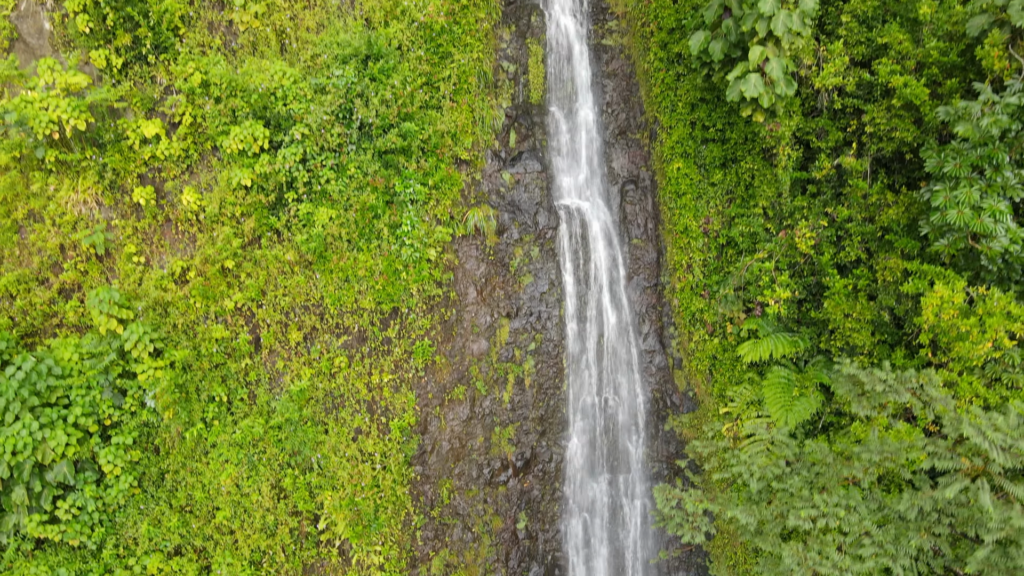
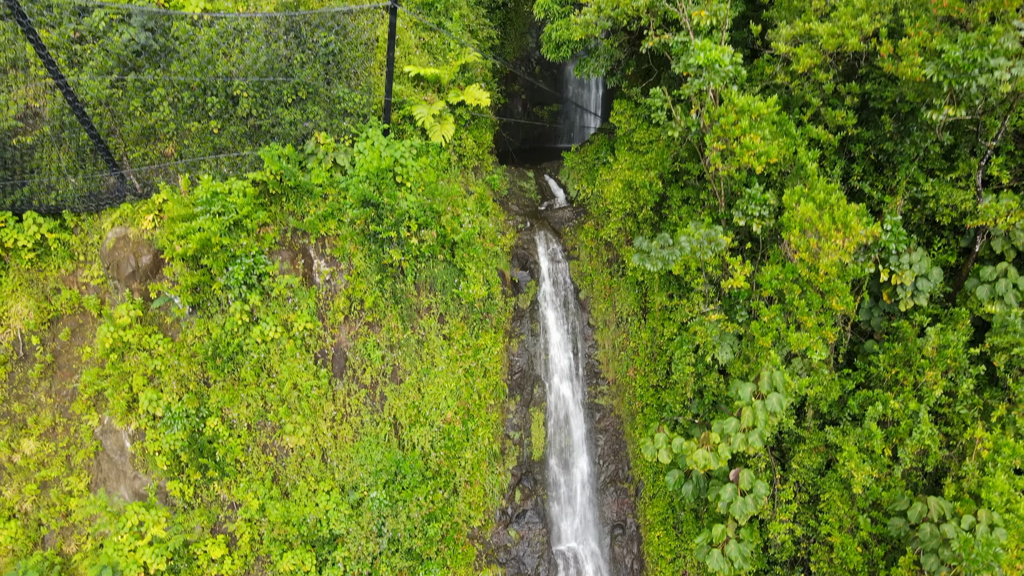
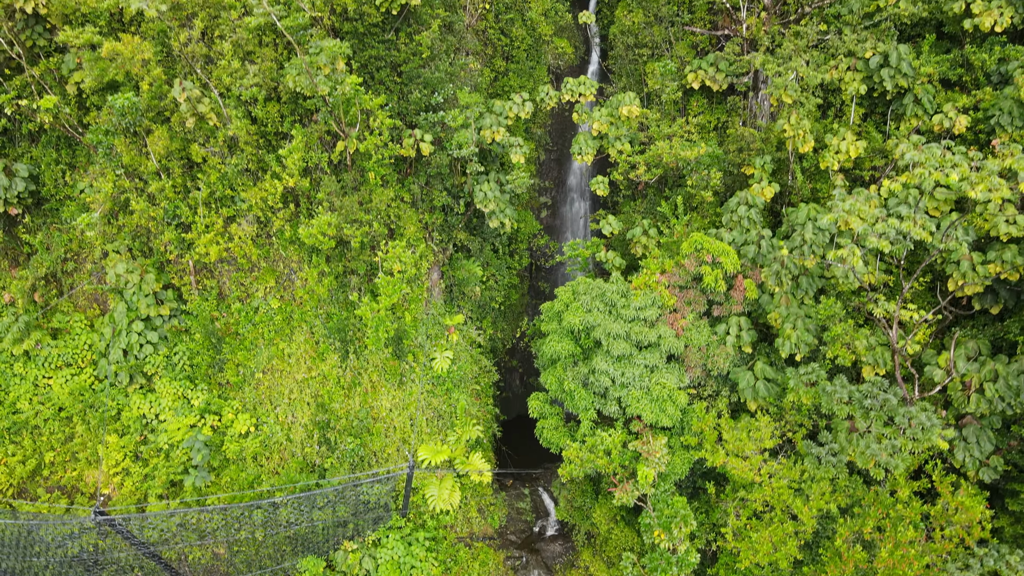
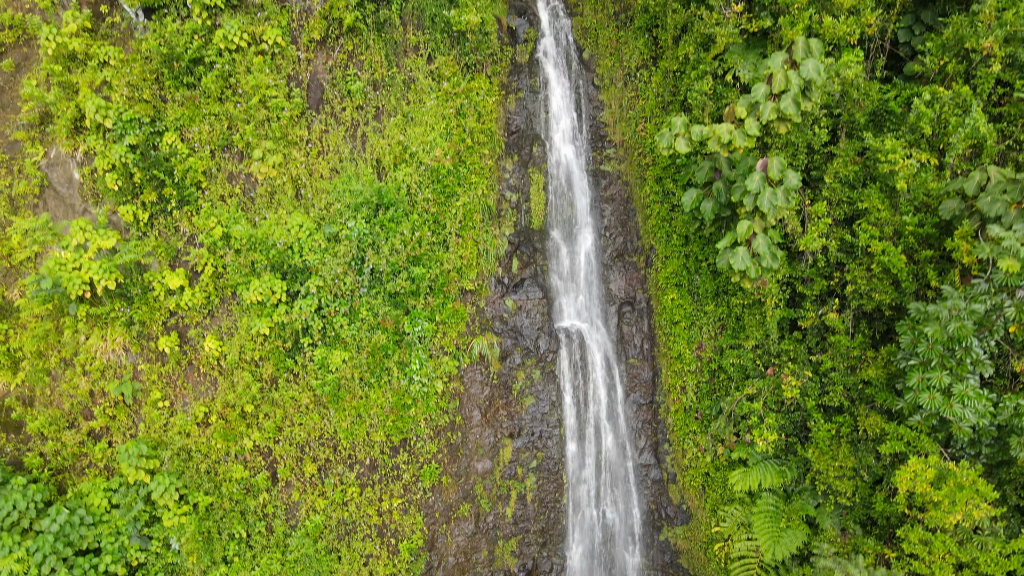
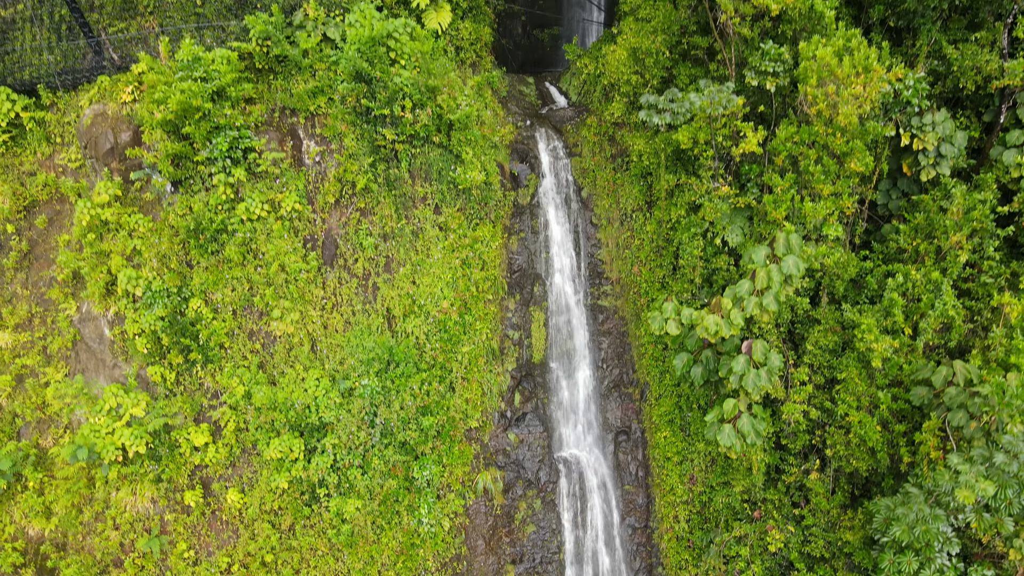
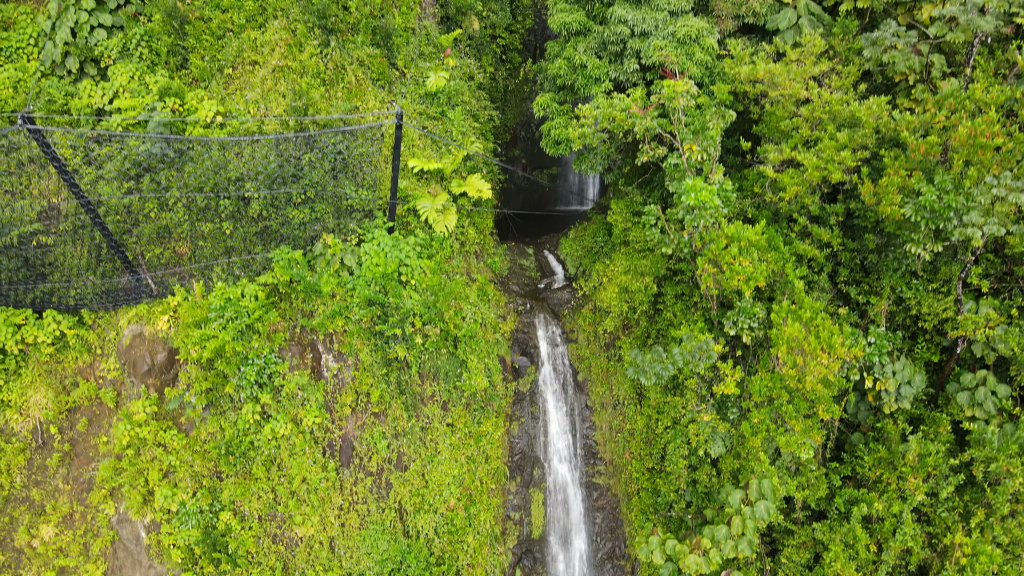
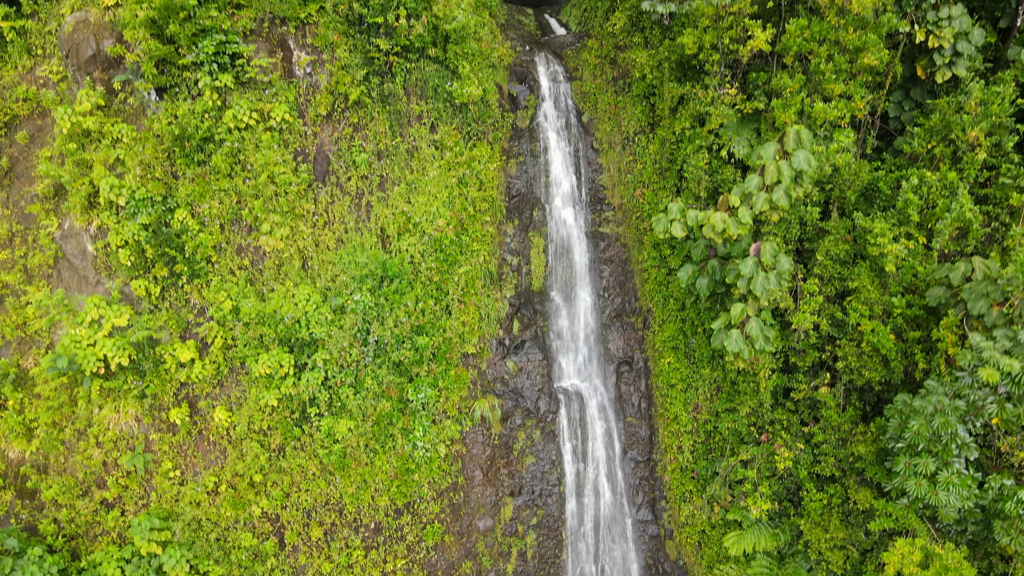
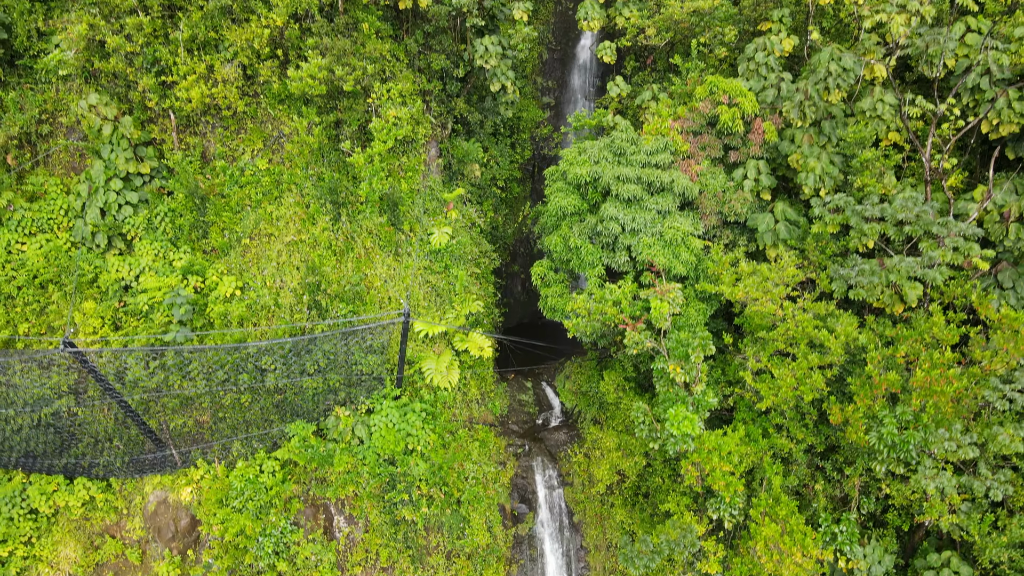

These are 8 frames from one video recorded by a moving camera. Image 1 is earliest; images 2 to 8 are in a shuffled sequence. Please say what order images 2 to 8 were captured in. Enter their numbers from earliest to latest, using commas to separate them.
4, 7, 5, 2, 6, 8, 3
